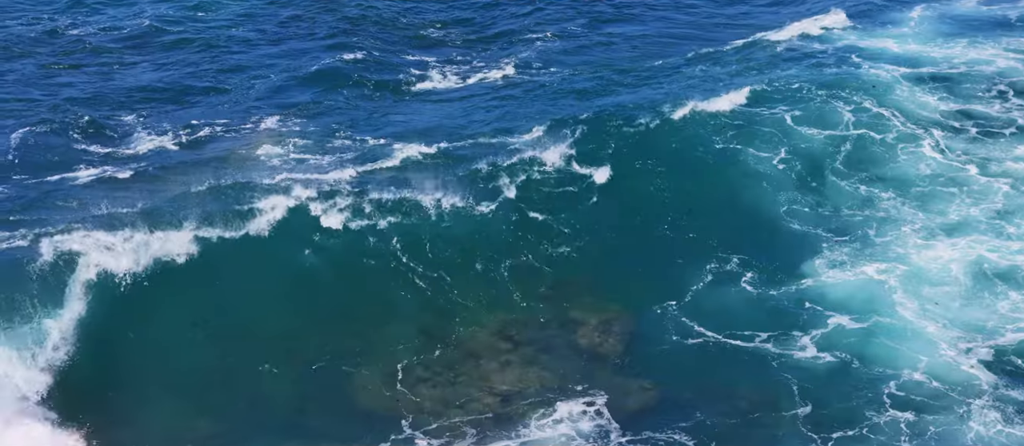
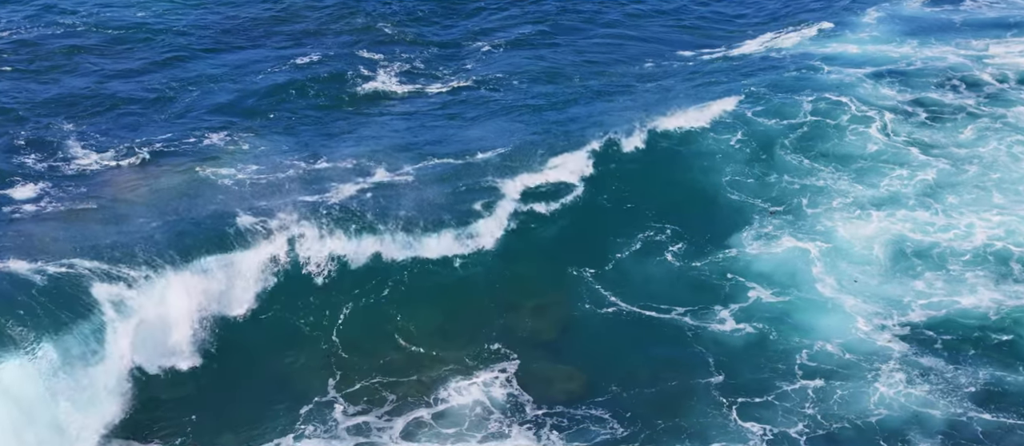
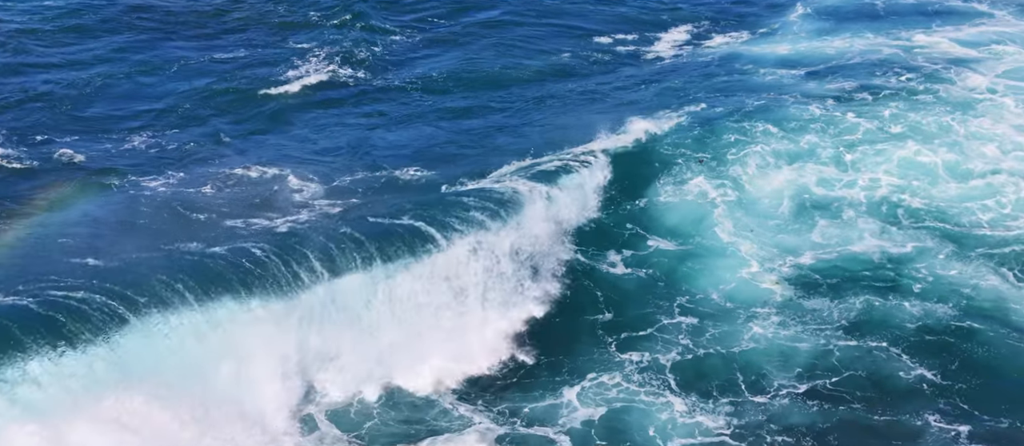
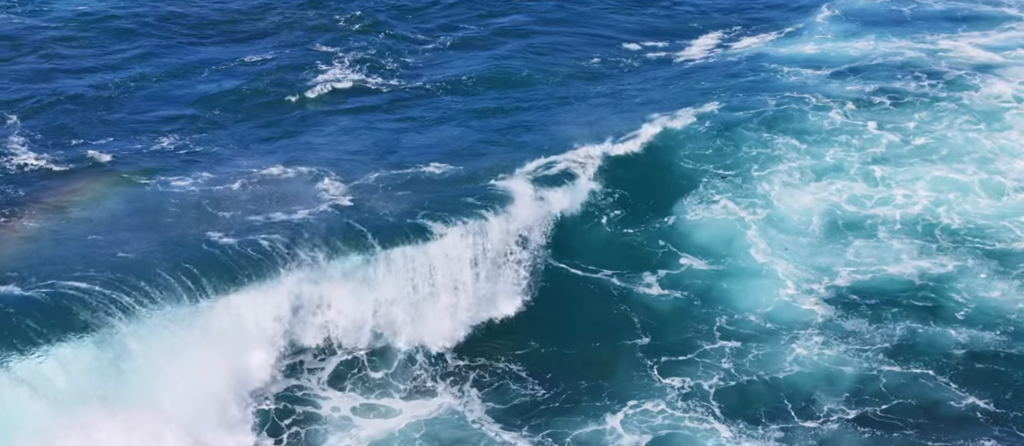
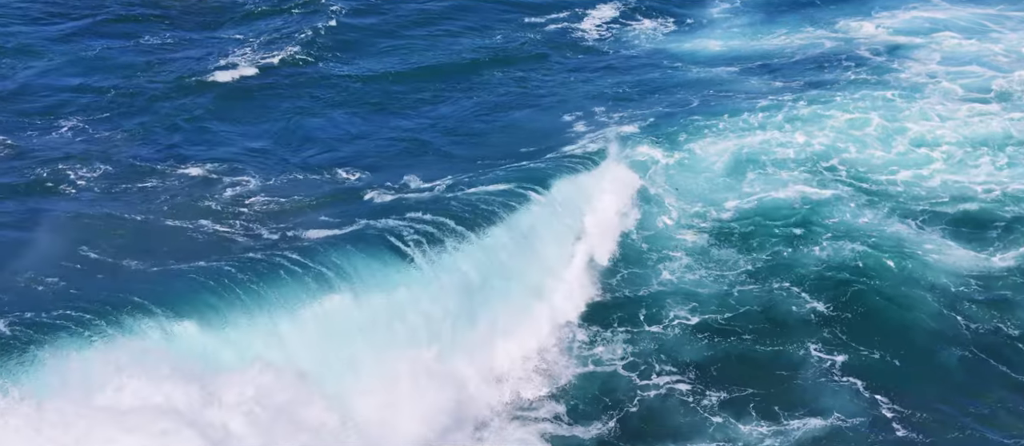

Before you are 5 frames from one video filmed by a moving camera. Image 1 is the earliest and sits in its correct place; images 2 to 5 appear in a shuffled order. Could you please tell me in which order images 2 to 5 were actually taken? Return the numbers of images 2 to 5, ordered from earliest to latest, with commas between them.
2, 4, 3, 5
